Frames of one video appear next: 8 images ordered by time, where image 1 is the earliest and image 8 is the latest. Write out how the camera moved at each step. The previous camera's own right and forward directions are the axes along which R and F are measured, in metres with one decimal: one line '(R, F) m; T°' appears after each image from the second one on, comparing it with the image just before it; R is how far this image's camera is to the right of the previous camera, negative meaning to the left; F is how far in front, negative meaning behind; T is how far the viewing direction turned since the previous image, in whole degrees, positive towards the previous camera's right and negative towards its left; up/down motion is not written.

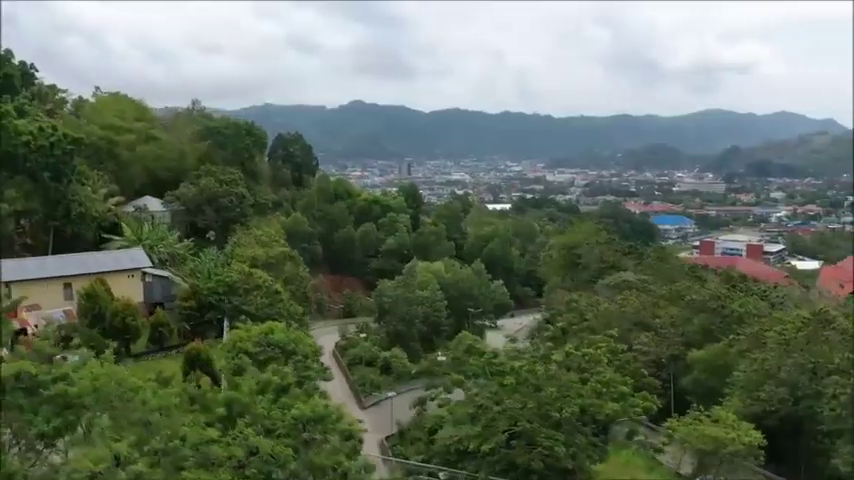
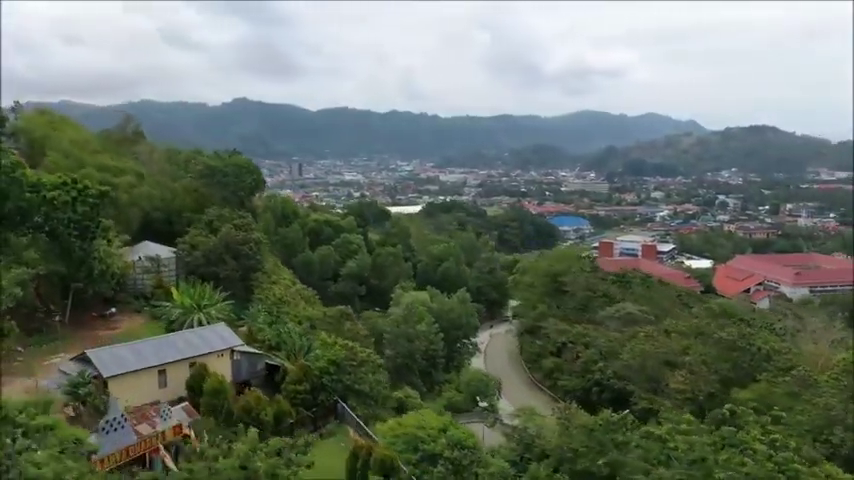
(-1.3, +0.1) m; +9°
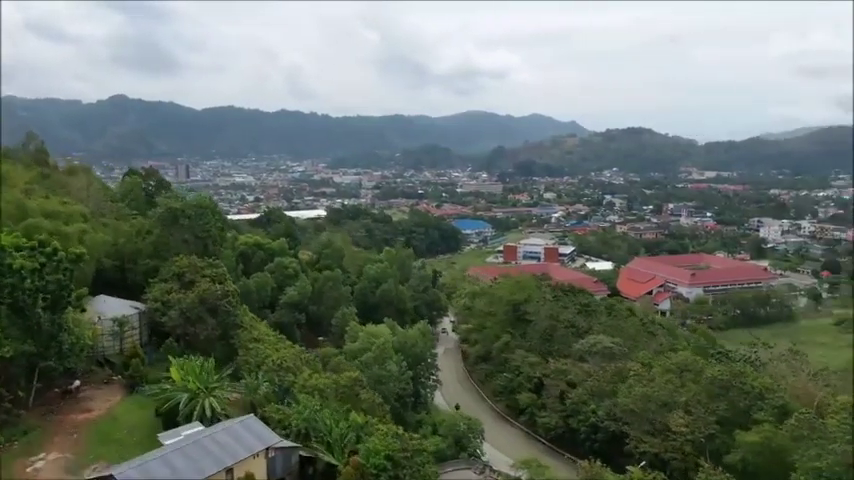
(-0.9, +0.4) m; +9°
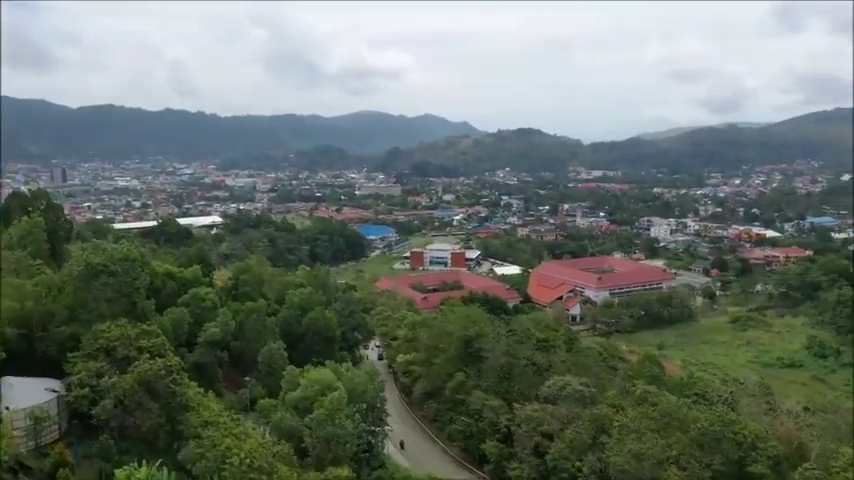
(-0.6, +0.7) m; +9°
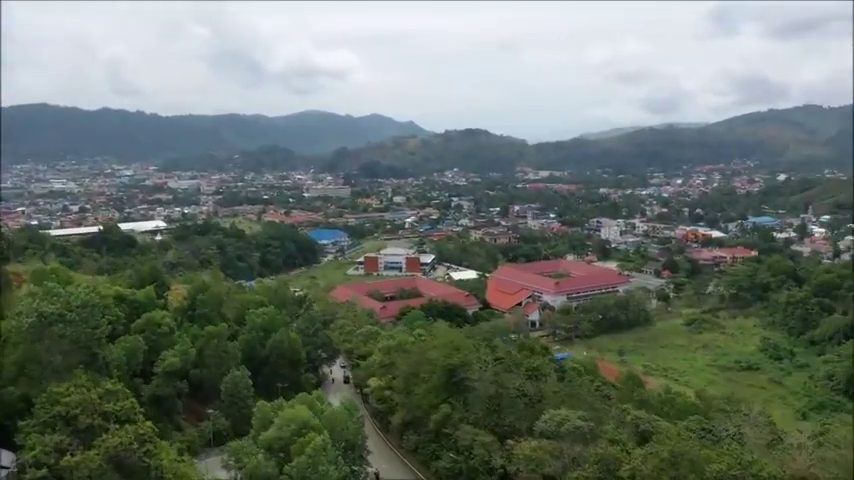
(-0.4, +0.6) m; +4°
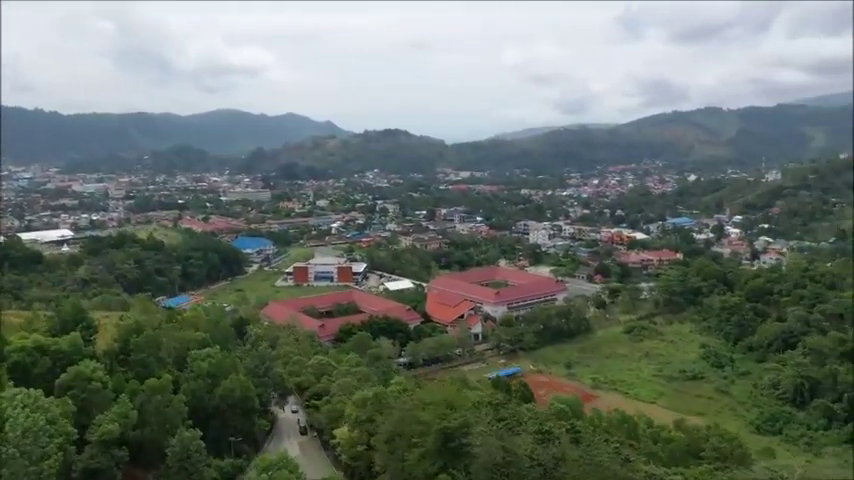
(-0.8, +1.1) m; +7°
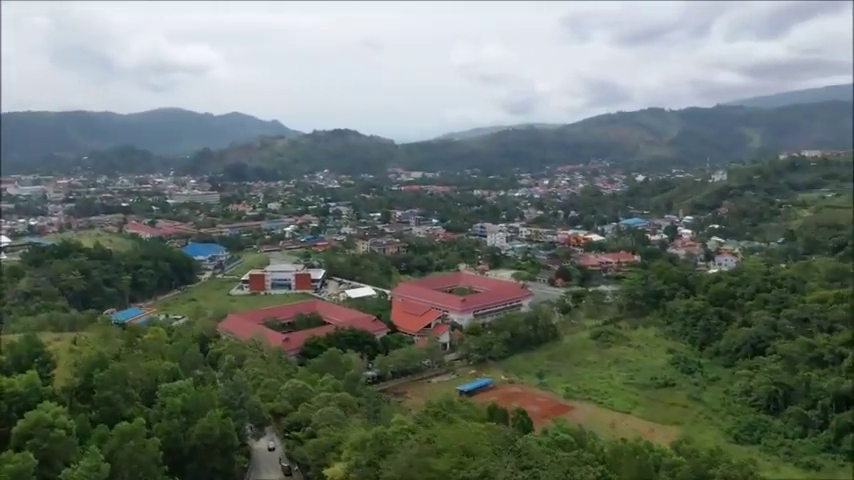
(-0.6, +0.7) m; +4°
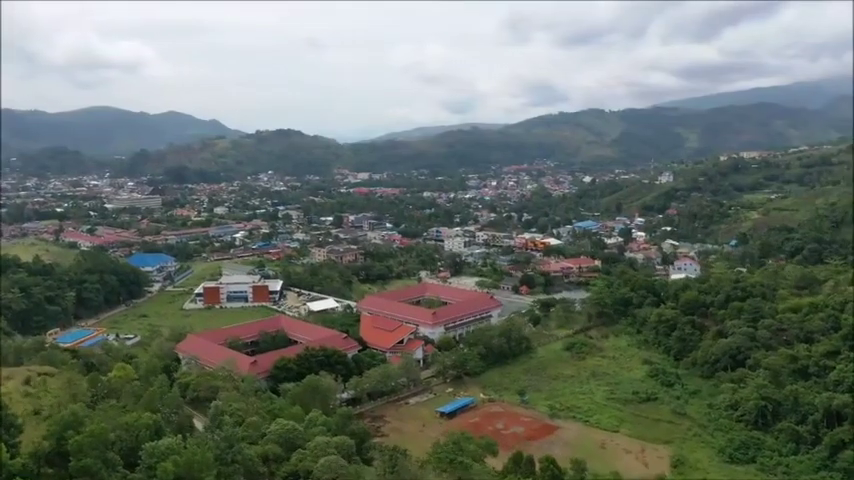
(-1.0, +1.0) m; +5°
